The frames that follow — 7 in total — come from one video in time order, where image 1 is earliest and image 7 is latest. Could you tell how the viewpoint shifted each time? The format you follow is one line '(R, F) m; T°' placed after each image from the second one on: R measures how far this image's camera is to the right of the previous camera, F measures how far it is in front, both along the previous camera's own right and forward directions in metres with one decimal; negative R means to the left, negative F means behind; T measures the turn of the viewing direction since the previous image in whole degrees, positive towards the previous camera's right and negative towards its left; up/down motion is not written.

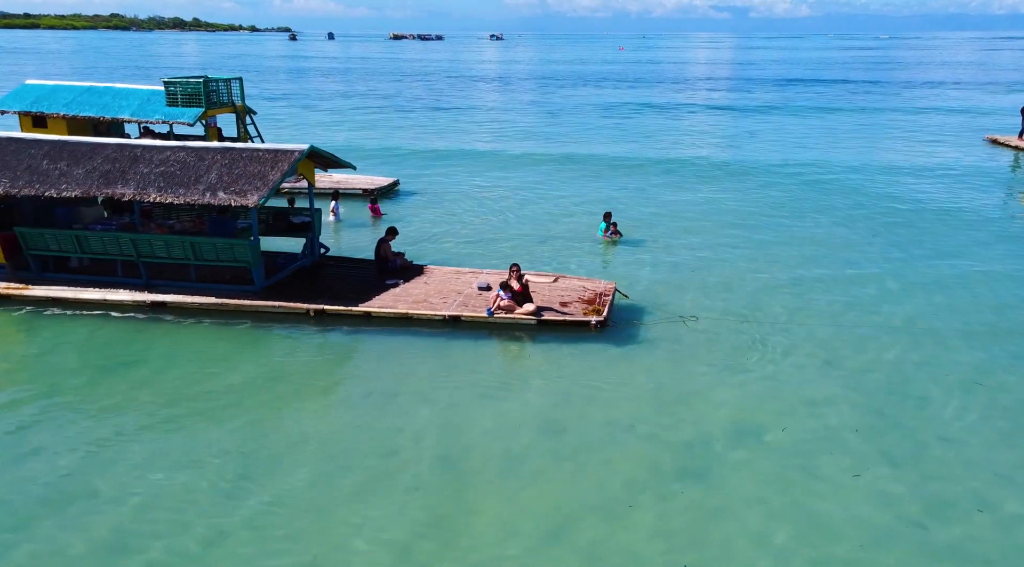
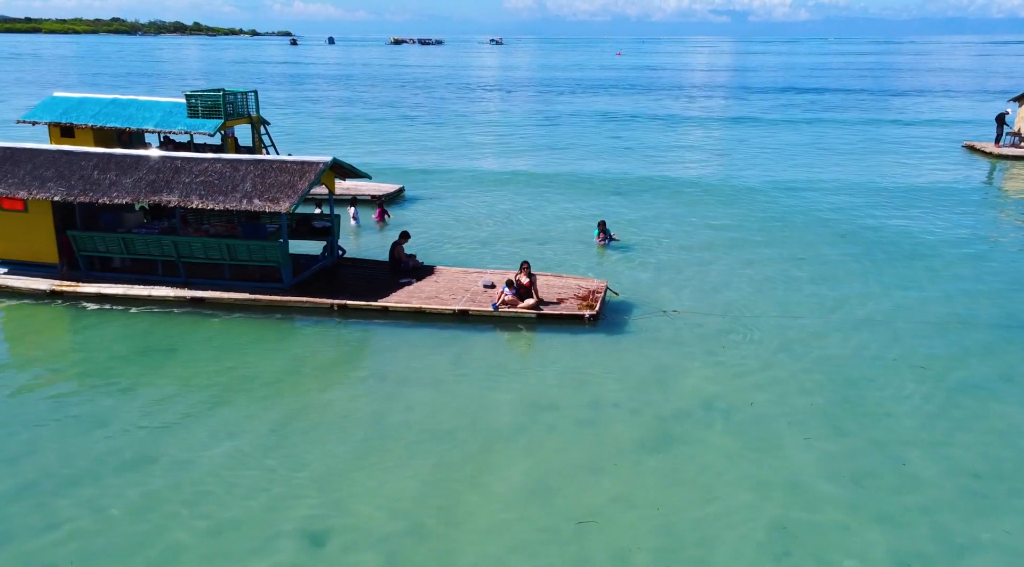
(0.0, -1.9) m; 0°
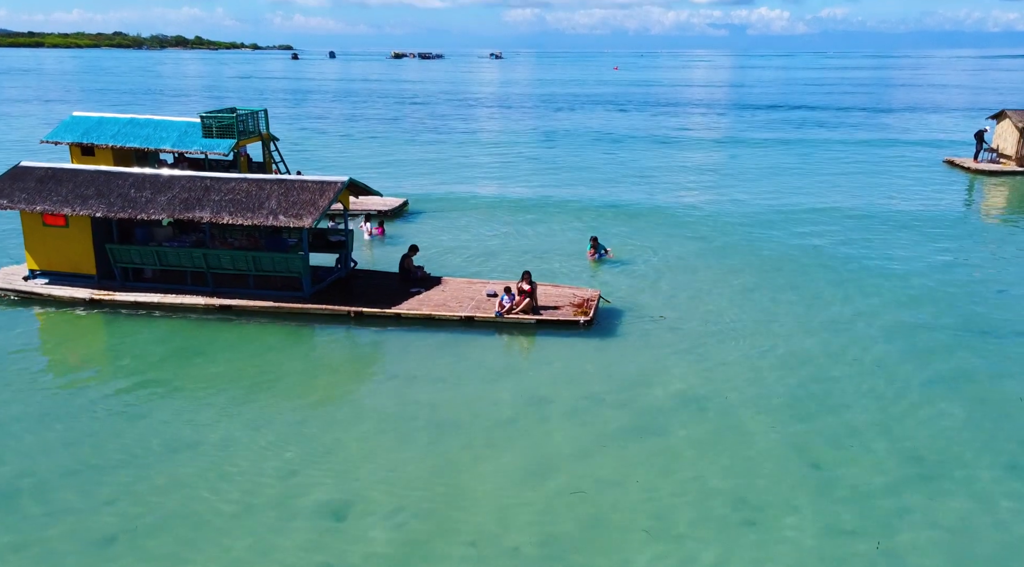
(0.0, -1.7) m; 0°
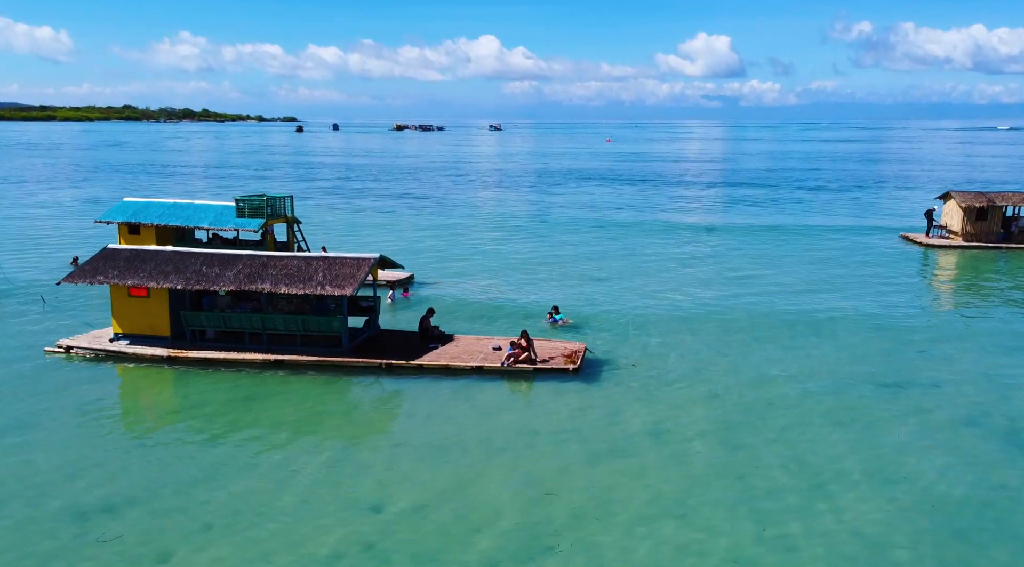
(0.0, -4.4) m; 0°
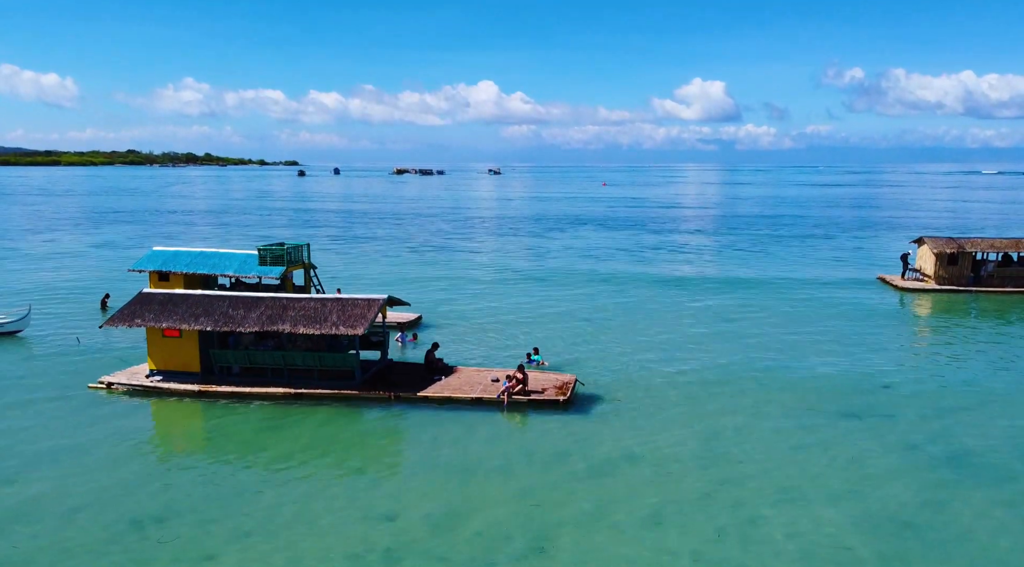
(+0.1, -2.5) m; 0°
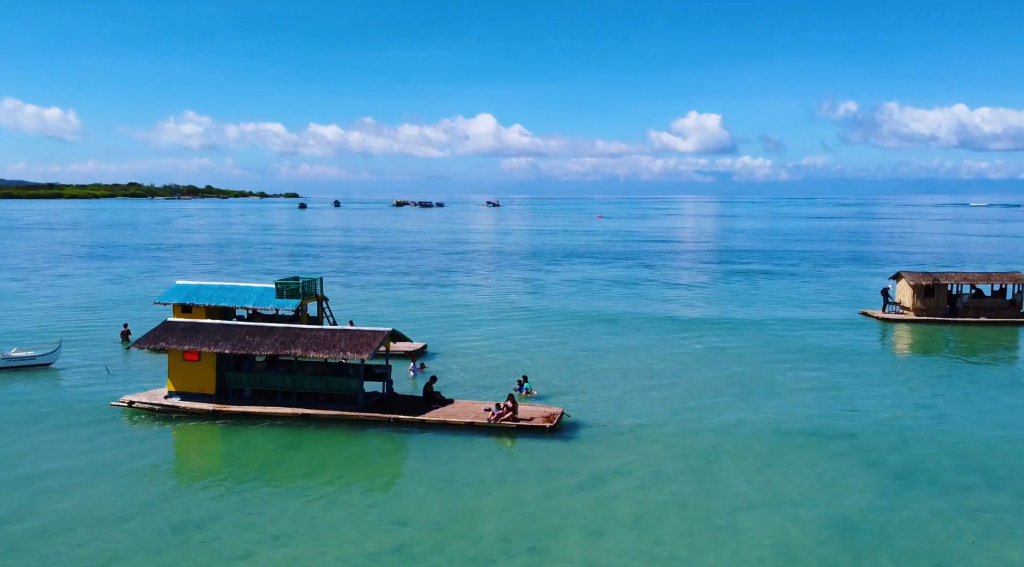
(+0.2, -2.0) m; 0°
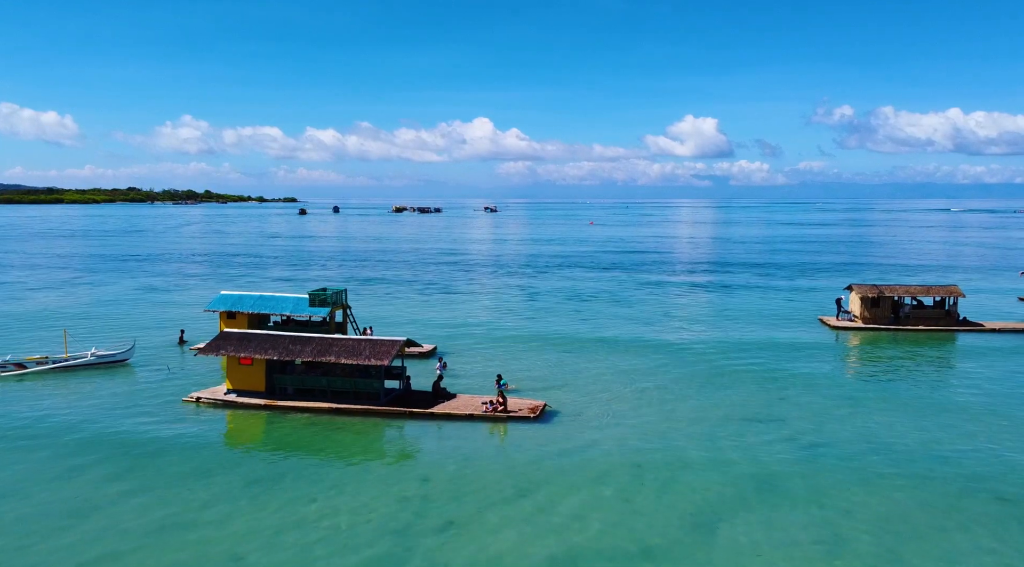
(+0.2, -6.1) m; 0°
